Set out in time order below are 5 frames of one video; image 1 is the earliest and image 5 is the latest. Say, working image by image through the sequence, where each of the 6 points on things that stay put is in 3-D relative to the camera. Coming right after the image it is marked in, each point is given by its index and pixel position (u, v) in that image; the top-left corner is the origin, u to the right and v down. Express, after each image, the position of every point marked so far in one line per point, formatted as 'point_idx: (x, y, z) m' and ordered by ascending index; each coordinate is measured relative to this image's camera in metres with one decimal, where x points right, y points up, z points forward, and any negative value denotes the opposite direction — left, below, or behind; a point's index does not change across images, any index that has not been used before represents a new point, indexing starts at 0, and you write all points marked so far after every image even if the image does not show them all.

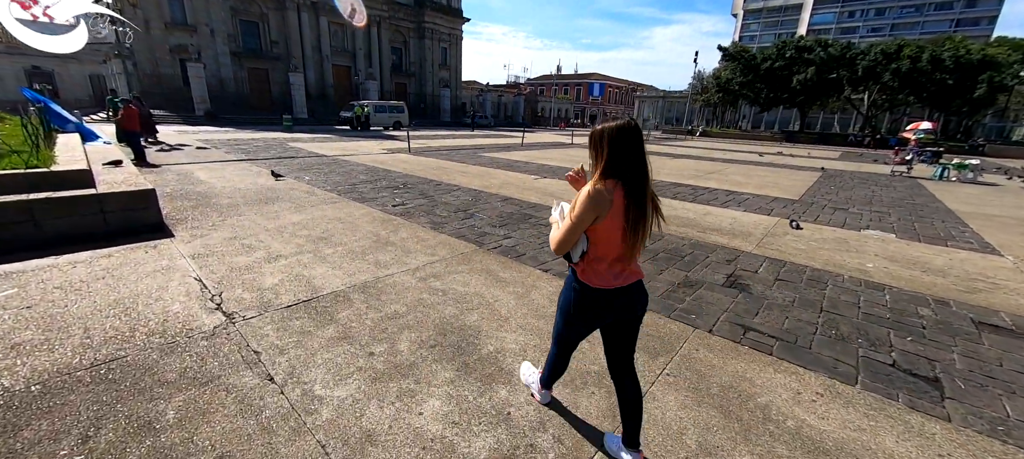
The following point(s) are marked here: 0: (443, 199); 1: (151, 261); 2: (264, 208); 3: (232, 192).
0: (-1.3, +0.6, +7.1) m
1: (-3.7, -0.3, +3.8) m
2: (-3.9, +0.3, +6.0) m
3: (-5.2, +0.7, +7.1) m
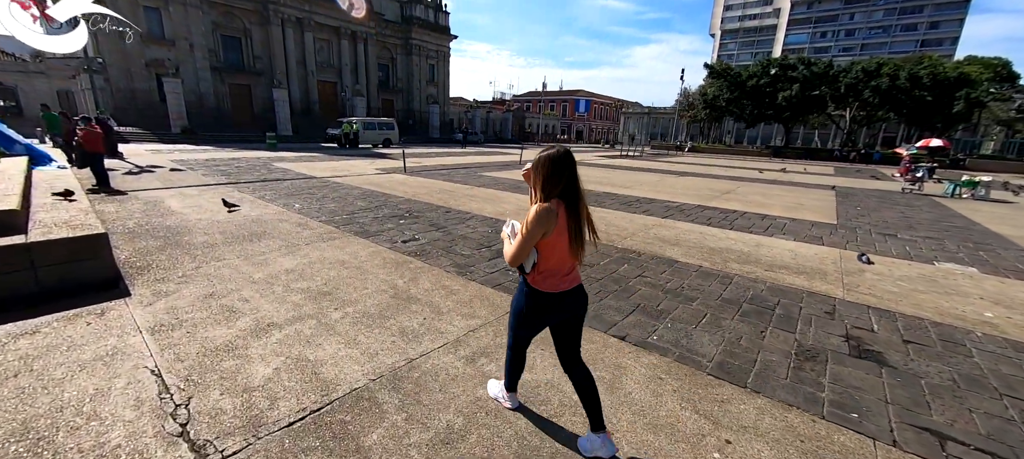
0: (-0.8, 0.0, +6.1) m
1: (-3.1, -0.8, +2.8) m
2: (-3.4, -0.3, +4.9) m
3: (-4.8, +0.1, +6.0) m
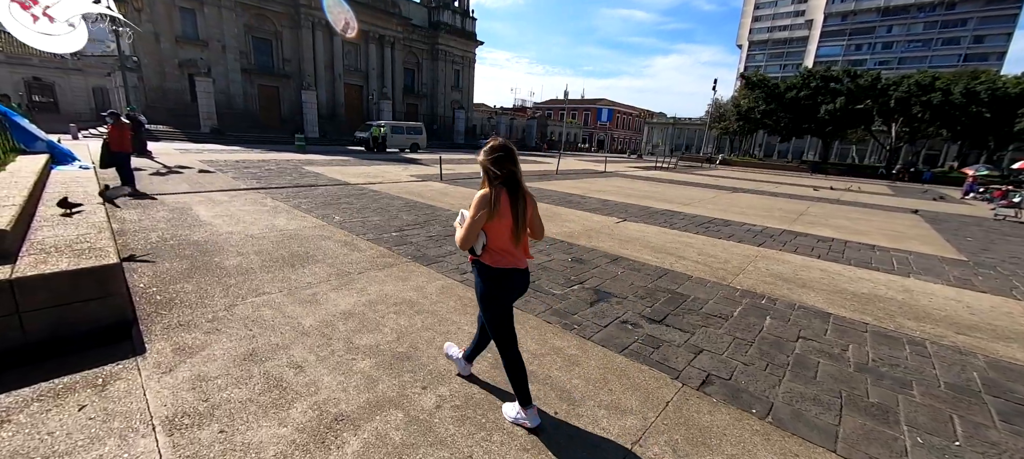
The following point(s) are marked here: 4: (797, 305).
0: (+0.3, -0.4, +5.1) m
1: (-2.1, -1.1, +1.8) m
2: (-2.3, -0.5, +4.0) m
3: (-3.6, -0.2, +5.1) m
4: (+3.1, -0.8, +4.2) m
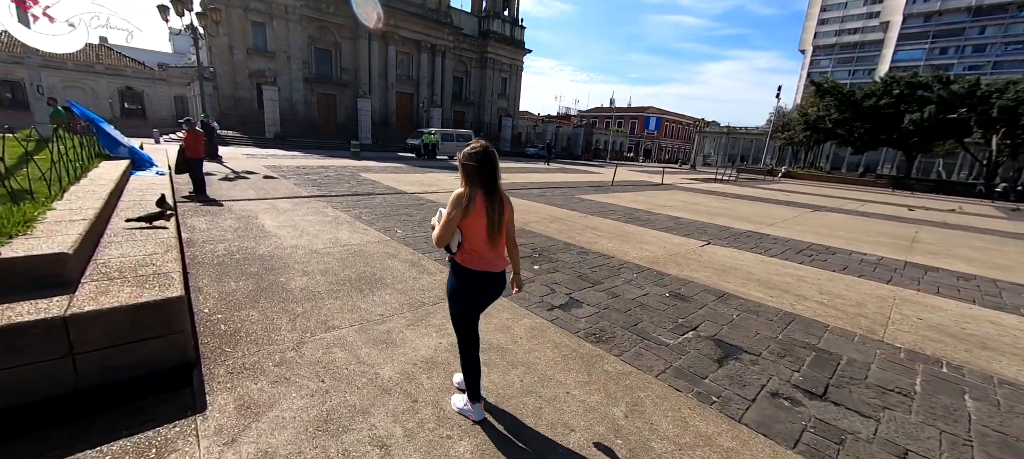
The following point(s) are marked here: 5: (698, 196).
0: (+1.3, -0.7, +4.4) m
1: (-1.4, -1.2, +1.4) m
2: (-1.4, -0.7, +3.5) m
3: (-2.6, -0.4, +4.8) m
4: (+4.0, -1.2, +3.2) m
5: (+7.7, +1.4, +15.8) m
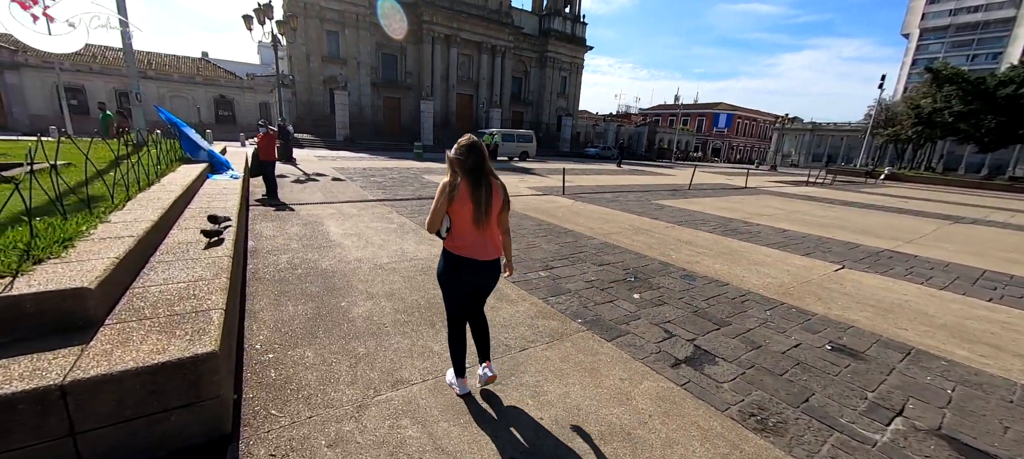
0: (+2.2, -1.0, +3.3) m
1: (-0.9, -1.4, +0.7) m
2: (-0.6, -0.9, +2.8) m
3: (-1.6, -0.5, +4.2) m
4: (+4.7, -1.5, +1.7) m
5: (+10.2, +1.0, +13.7) m
